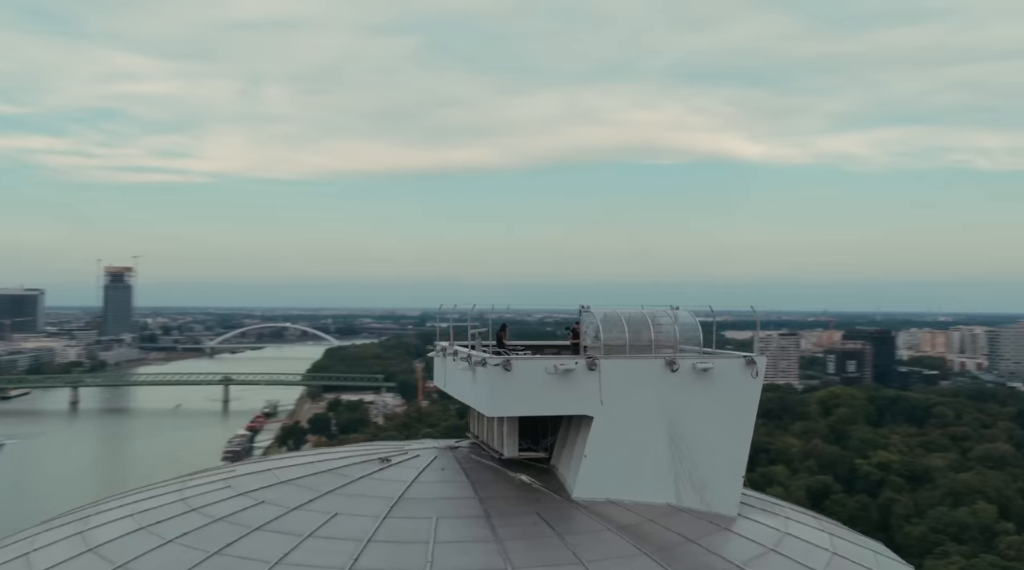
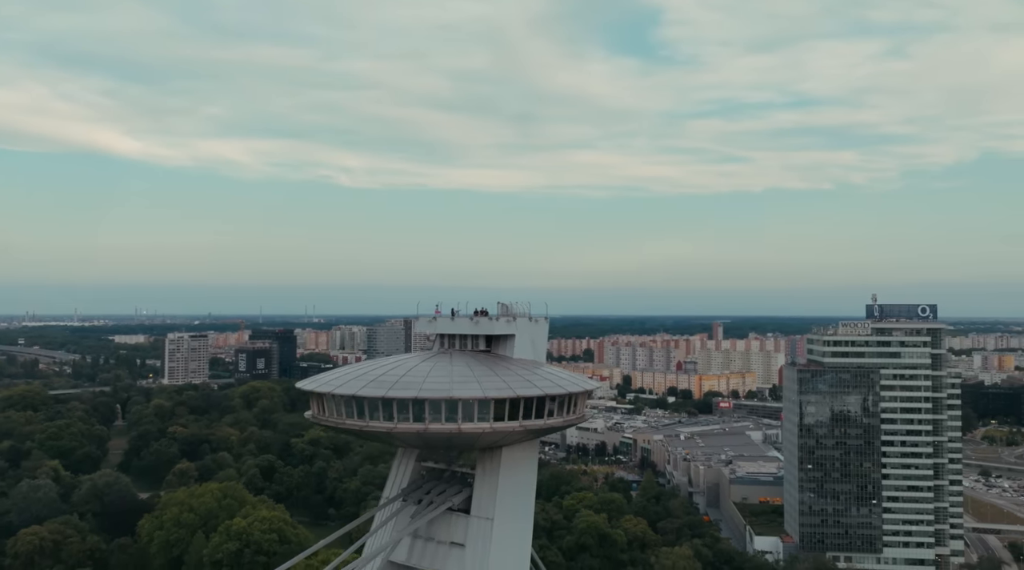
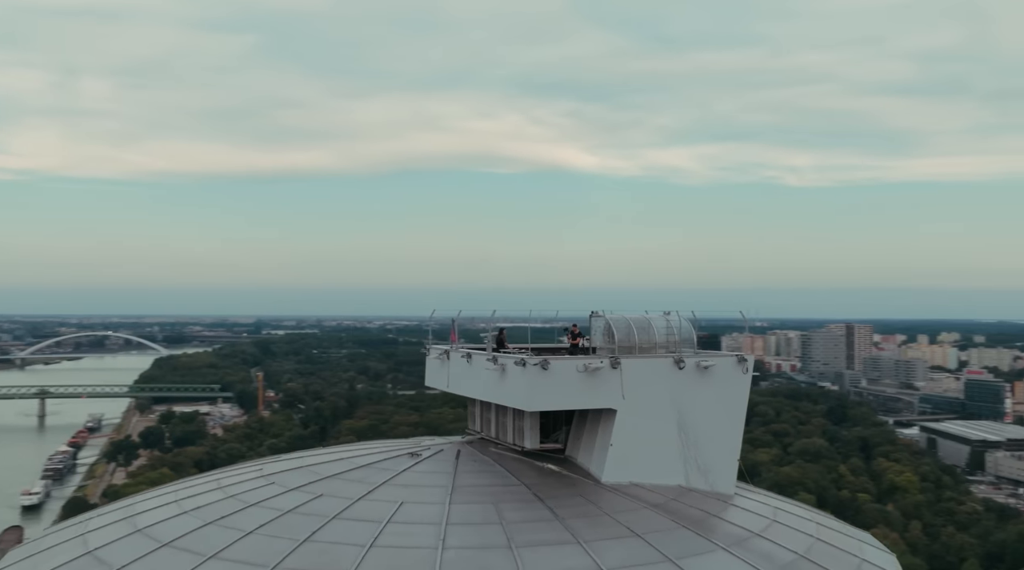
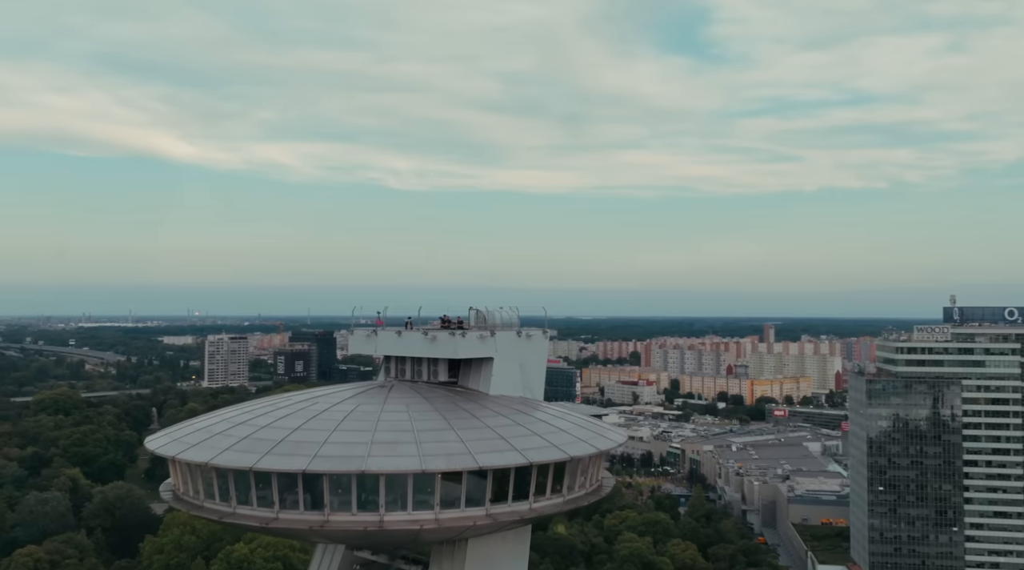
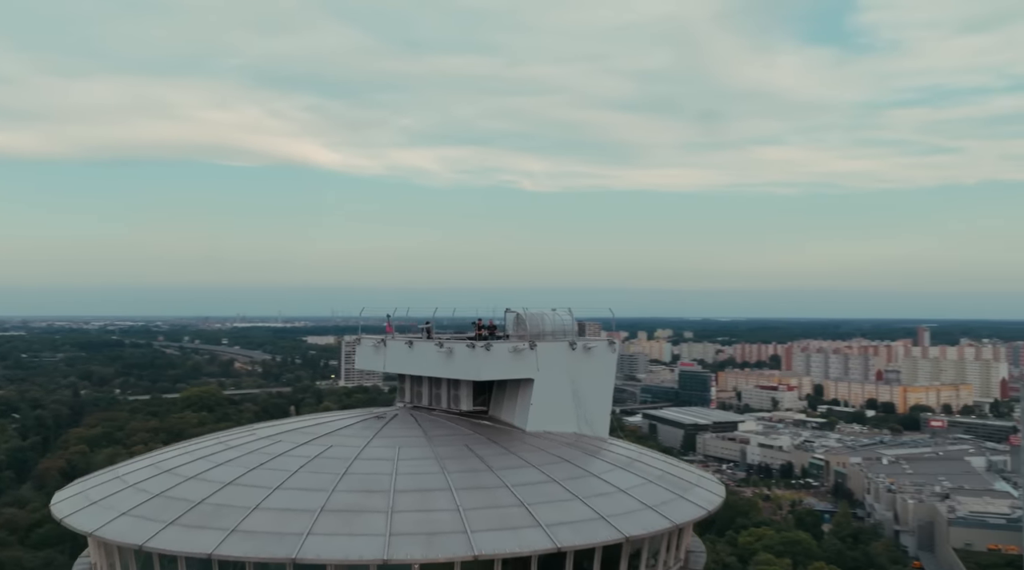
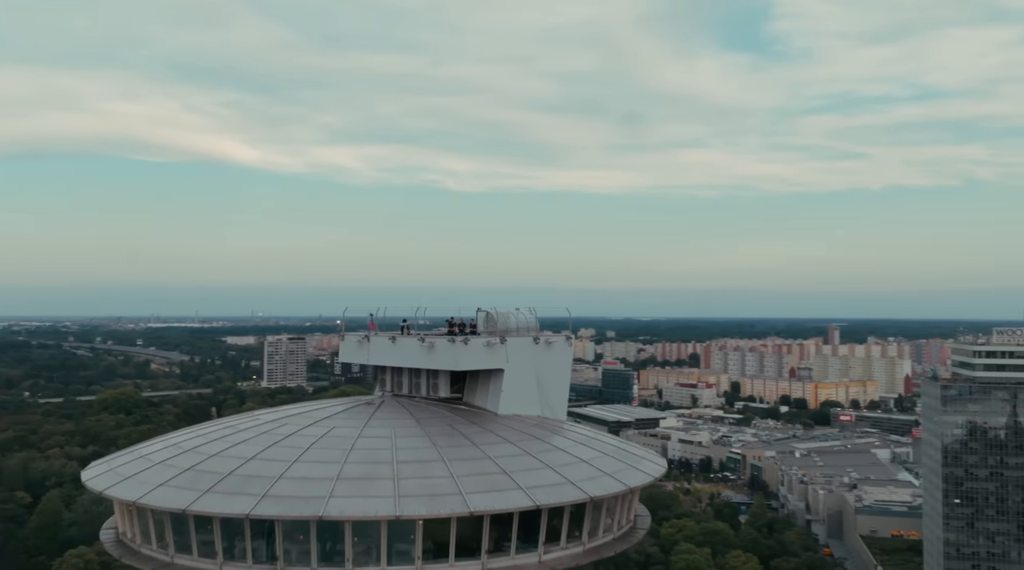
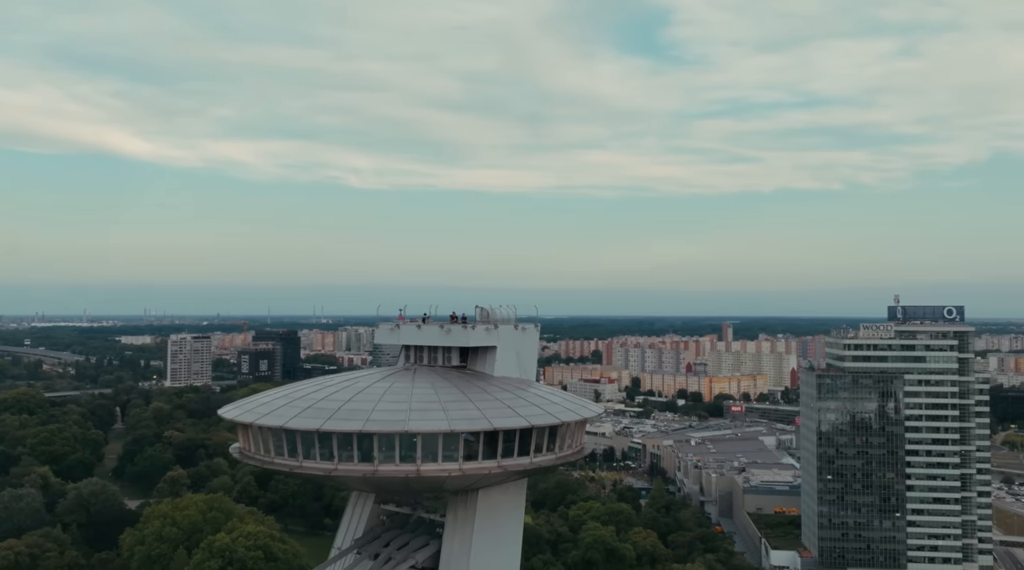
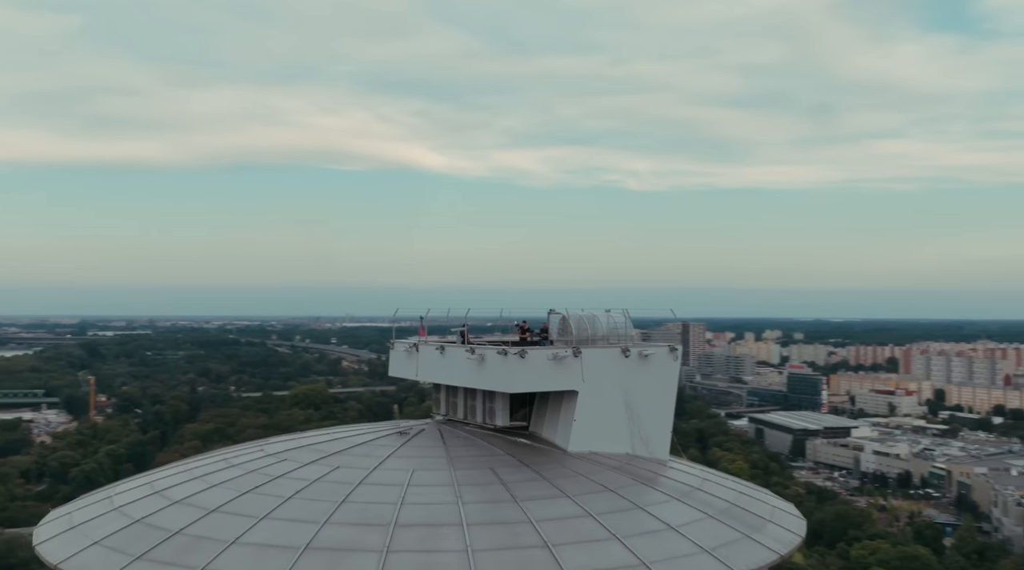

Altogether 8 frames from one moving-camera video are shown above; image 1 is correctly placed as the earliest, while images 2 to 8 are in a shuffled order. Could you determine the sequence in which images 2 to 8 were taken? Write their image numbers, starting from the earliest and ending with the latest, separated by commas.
3, 8, 5, 6, 4, 7, 2
